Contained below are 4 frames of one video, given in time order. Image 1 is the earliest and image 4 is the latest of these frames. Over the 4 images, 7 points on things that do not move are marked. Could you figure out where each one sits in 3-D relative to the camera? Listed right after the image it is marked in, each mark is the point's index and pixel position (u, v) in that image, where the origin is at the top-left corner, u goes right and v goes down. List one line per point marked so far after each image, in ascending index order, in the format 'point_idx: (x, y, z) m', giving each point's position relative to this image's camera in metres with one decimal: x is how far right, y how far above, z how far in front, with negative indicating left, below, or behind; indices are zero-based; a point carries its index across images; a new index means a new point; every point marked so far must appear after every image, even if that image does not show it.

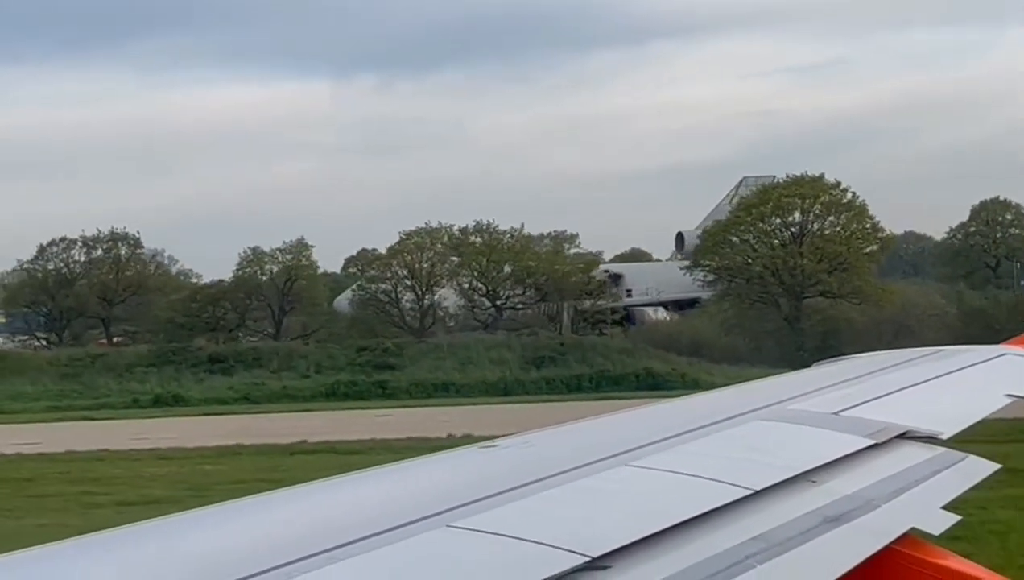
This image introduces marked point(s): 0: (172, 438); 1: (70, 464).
0: (-4.9, -2.1, +15.3) m
1: (-5.0, -2.0, +12.1) m
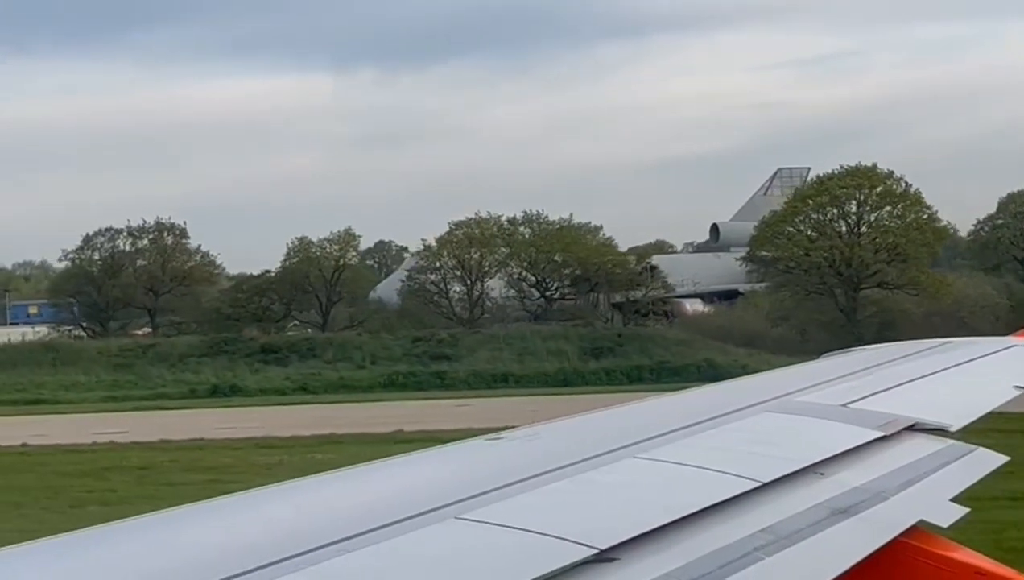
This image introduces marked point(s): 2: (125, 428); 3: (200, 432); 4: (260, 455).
0: (-3.7, -2.0, +15.2) m
1: (-3.8, -1.9, +12.1) m
2: (-5.6, -2.0, +15.3) m
3: (-4.5, -2.0, +14.7) m
4: (-2.9, -1.9, +12.0) m
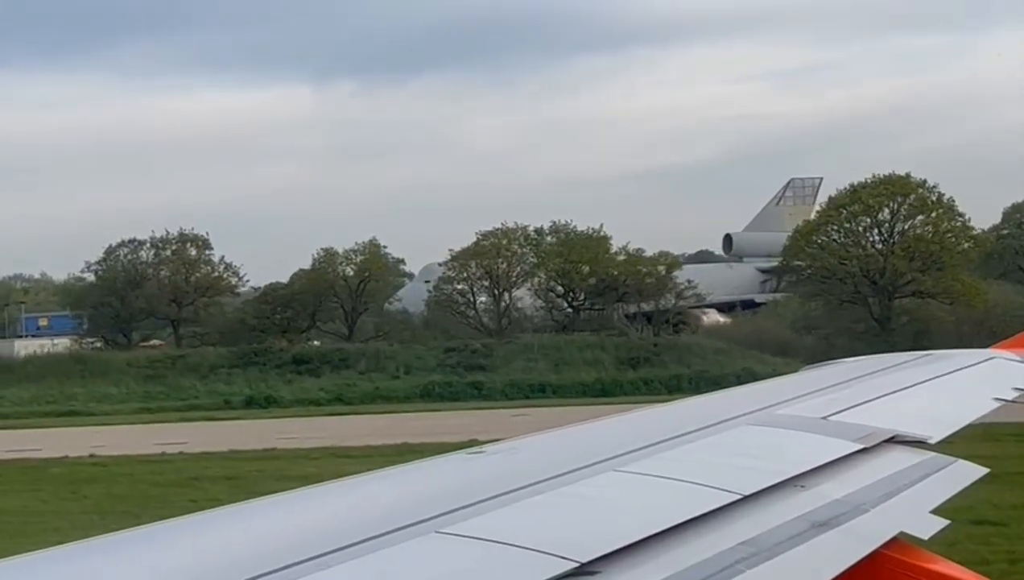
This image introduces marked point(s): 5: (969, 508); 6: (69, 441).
0: (-2.8, -2.1, +15.1) m
1: (-3.0, -2.0, +12.0) m
2: (-4.7, -2.1, +15.1) m
3: (-3.6, -2.1, +14.6) m
4: (-2.1, -2.0, +11.9) m
5: (+6.3, -3.1, +14.8) m
6: (-6.5, -2.2, +15.6) m
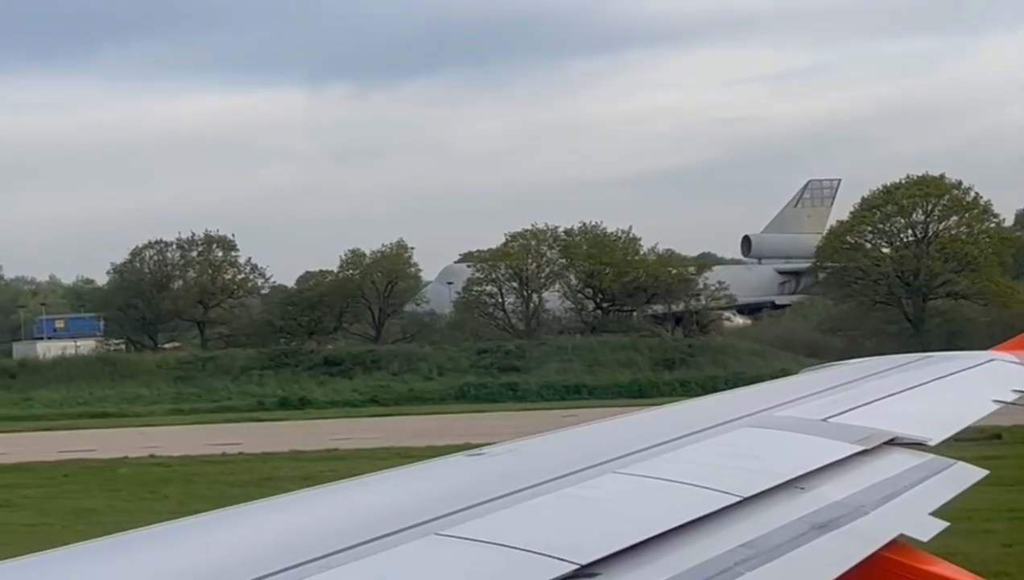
0: (-2.1, -2.1, +15.1) m
1: (-2.2, -2.0, +11.9) m
2: (-4.0, -2.1, +15.1) m
3: (-2.8, -2.1, +14.5) m
4: (-1.3, -2.0, +11.9) m
5: (+7.1, -3.1, +14.8) m
6: (-5.8, -2.2, +15.5) m
